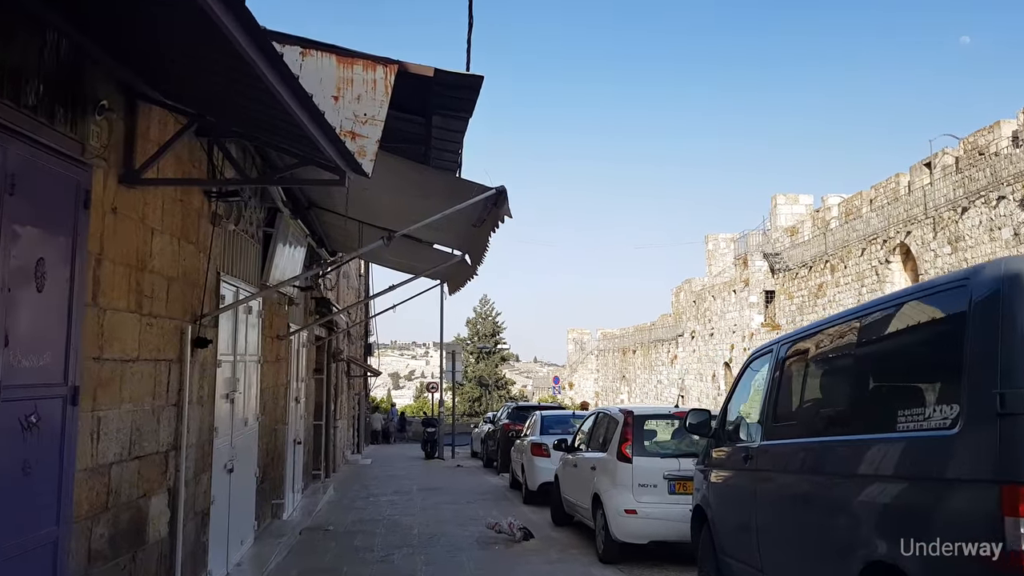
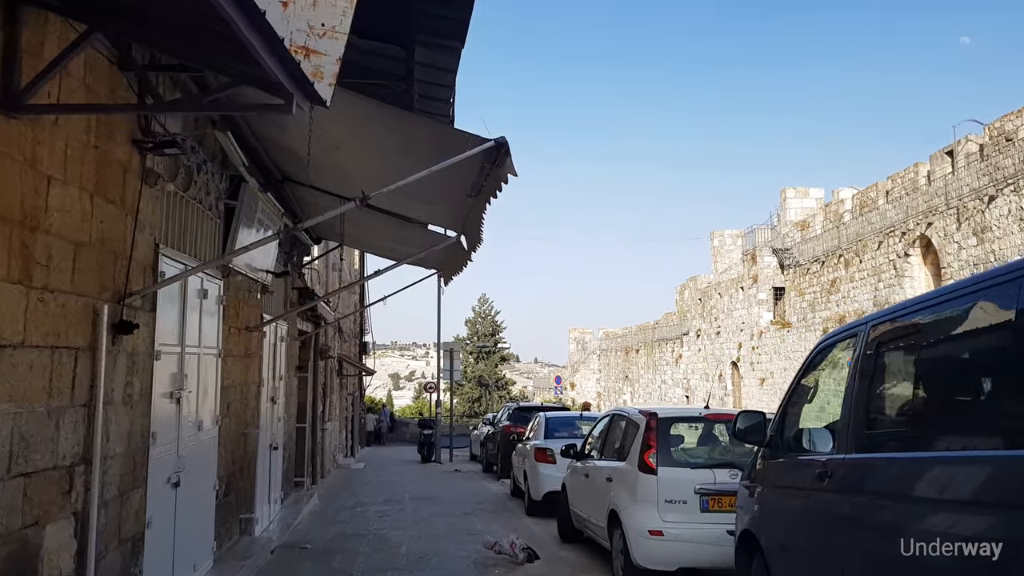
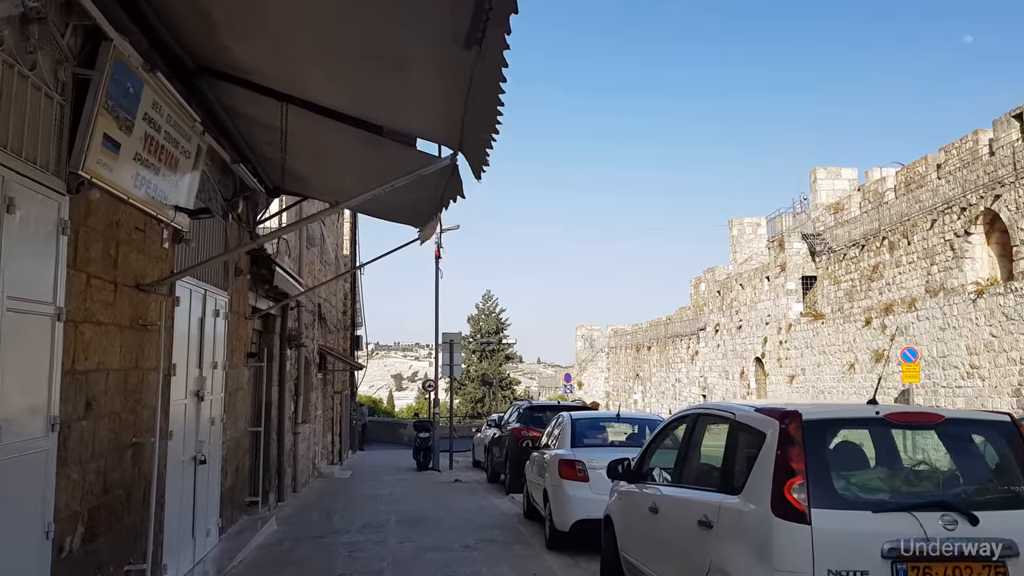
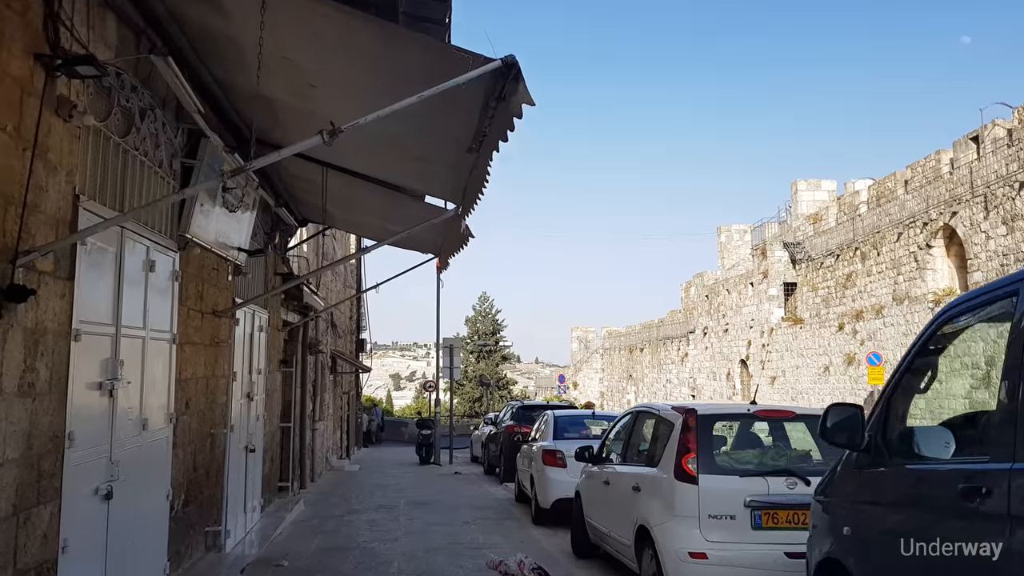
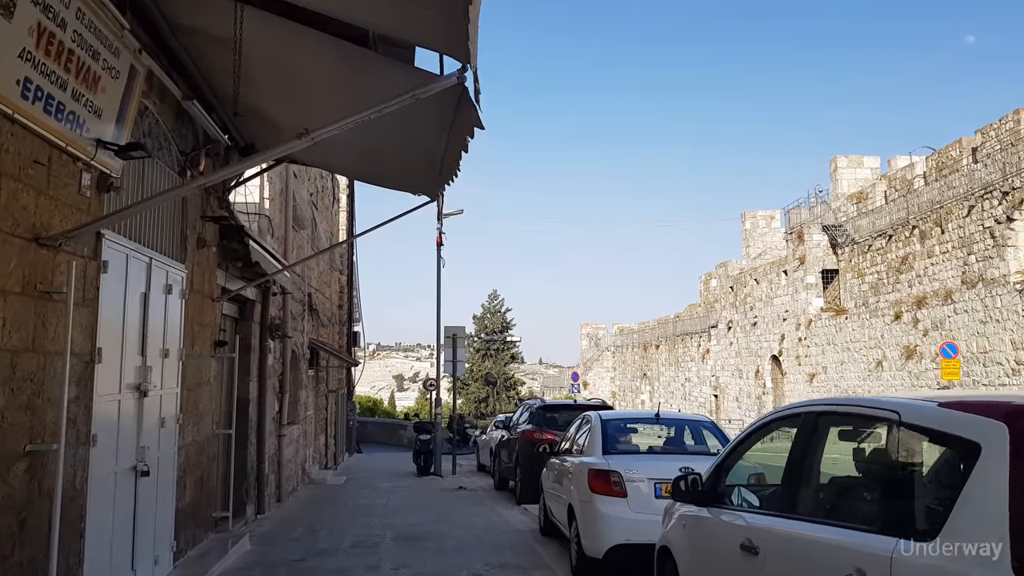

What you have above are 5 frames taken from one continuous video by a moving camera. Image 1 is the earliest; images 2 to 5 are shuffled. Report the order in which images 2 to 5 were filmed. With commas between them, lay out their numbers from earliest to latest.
2, 4, 3, 5
